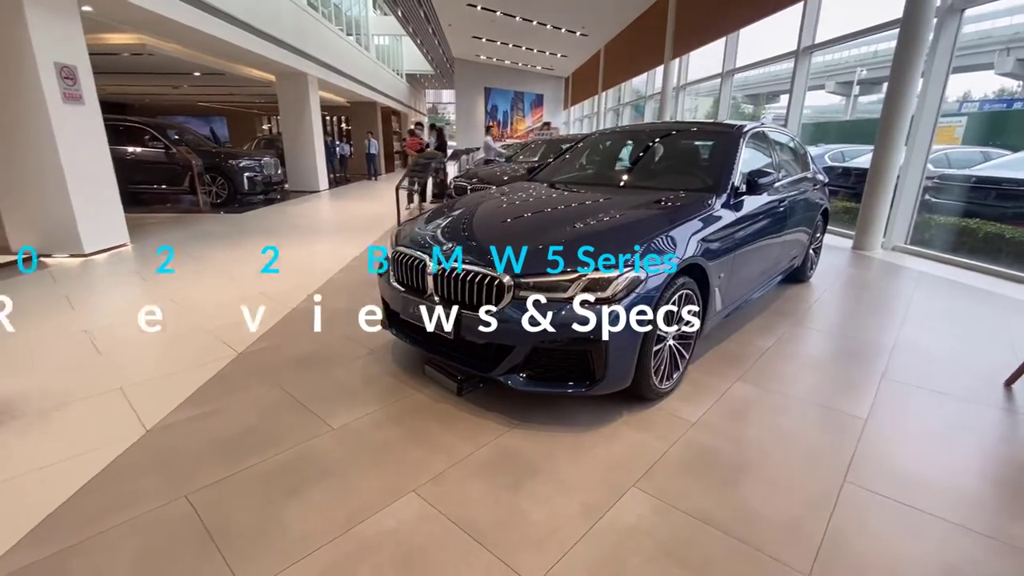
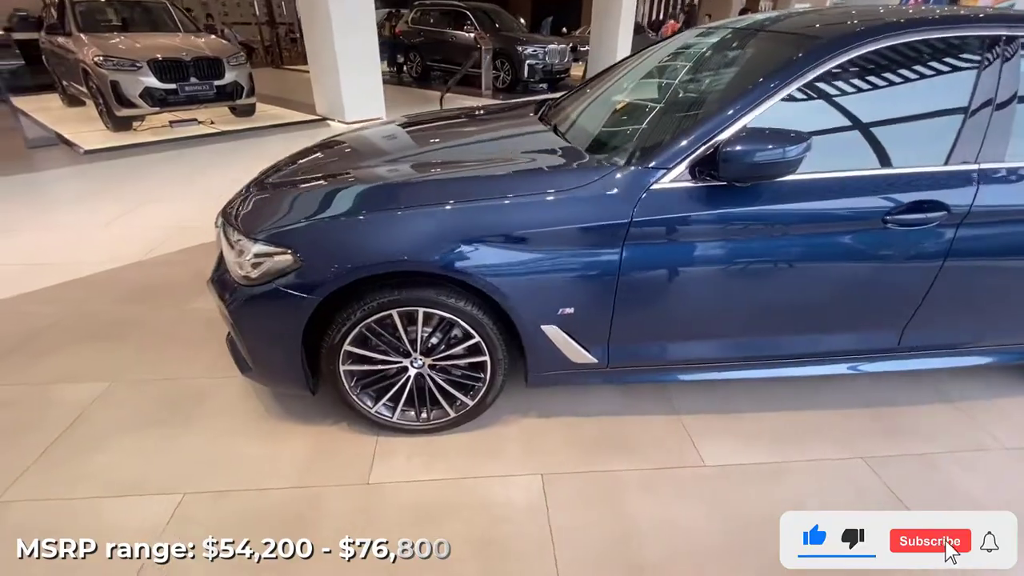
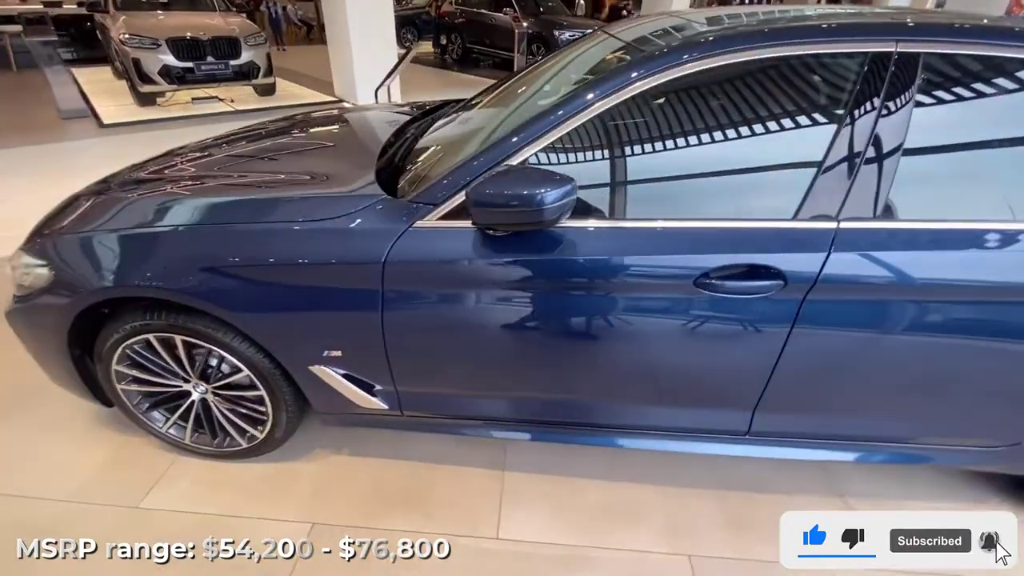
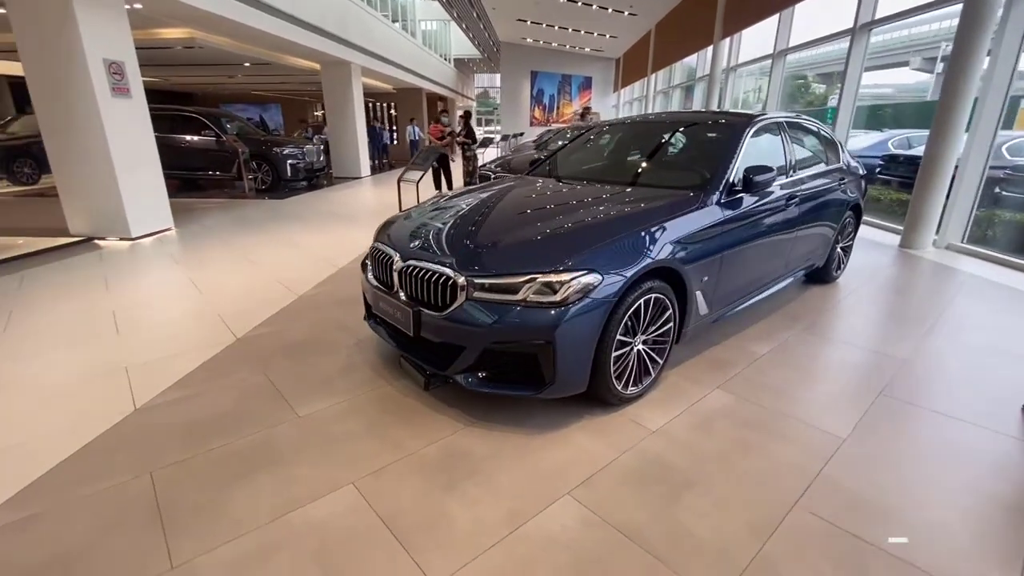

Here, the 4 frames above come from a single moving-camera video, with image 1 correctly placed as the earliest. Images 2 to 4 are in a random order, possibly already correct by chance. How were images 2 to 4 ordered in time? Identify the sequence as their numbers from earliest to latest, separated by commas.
4, 2, 3
